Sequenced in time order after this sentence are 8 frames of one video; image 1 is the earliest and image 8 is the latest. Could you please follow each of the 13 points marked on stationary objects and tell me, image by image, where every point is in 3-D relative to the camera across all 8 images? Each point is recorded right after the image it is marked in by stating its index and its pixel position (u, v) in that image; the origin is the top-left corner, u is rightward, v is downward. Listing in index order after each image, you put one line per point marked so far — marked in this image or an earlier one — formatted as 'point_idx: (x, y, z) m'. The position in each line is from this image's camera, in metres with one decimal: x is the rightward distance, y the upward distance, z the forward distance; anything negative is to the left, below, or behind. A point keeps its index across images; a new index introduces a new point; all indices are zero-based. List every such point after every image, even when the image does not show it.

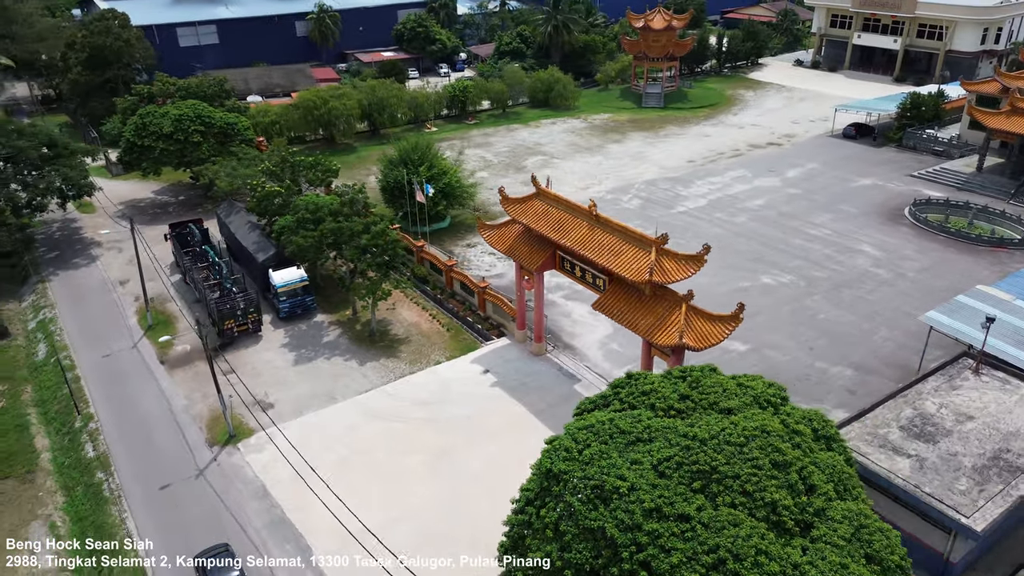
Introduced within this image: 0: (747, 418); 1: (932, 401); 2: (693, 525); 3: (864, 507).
0: (+4.0, -2.3, +13.3) m
1: (+10.5, -2.8, +19.0) m
2: (+2.8, -3.6, +11.6) m
3: (+6.0, -3.7, +12.7) m
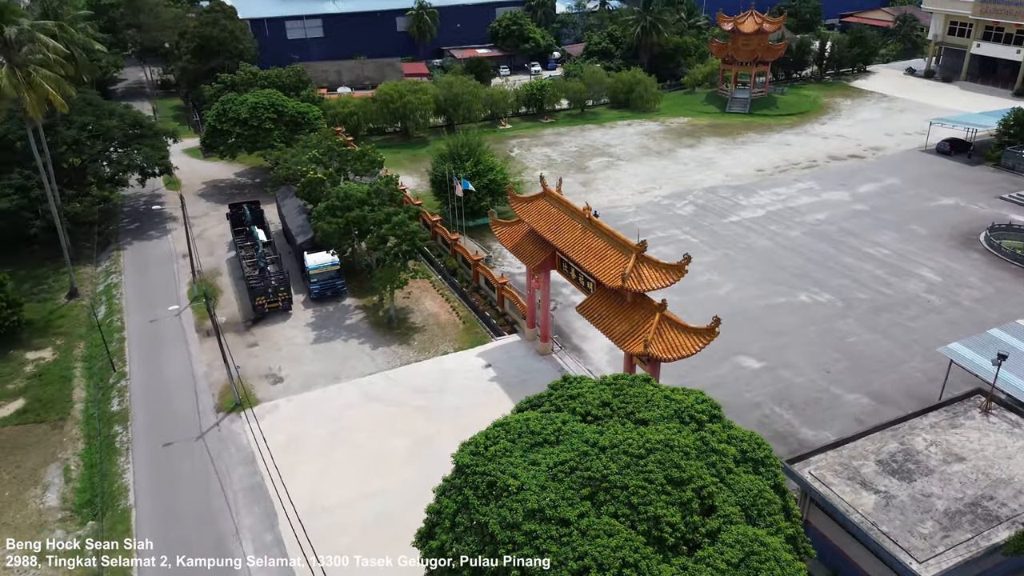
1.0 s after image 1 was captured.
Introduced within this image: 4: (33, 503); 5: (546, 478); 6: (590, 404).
0: (+2.5, -2.5, +13.1) m
1: (+9.6, -3.5, +17.7) m
2: (+0.9, -3.7, +11.6) m
3: (+4.2, -4.0, +12.2) m
4: (-12.3, -5.5, +19.4) m
5: (+0.6, -3.1, +12.3) m
6: (+1.3, -2.1, +13.9) m
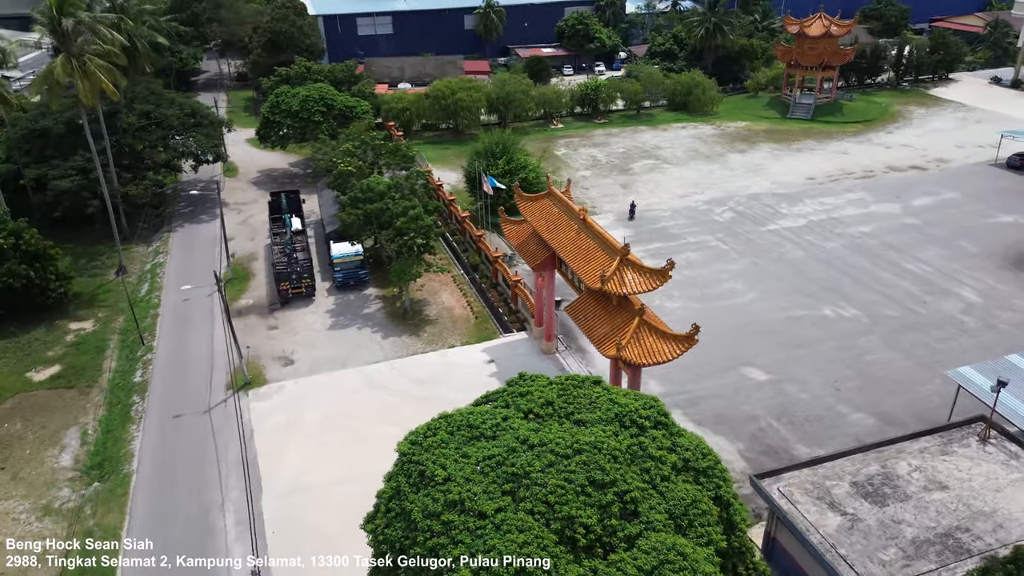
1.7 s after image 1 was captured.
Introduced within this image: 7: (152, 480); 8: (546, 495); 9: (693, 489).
0: (+1.3, -2.5, +13.1) m
1: (+8.9, -3.9, +17.0) m
2: (-0.4, -3.7, +11.8) m
3: (+2.9, -4.1, +12.1) m
4: (-12.8, -4.8, +20.9) m
5: (-0.7, -3.0, +12.6) m
6: (+0.3, -2.1, +14.0) m
7: (-9.4, -5.3, +19.6) m
8: (+0.5, -3.3, +12.0) m
9: (+3.2, -3.5, +13.2) m
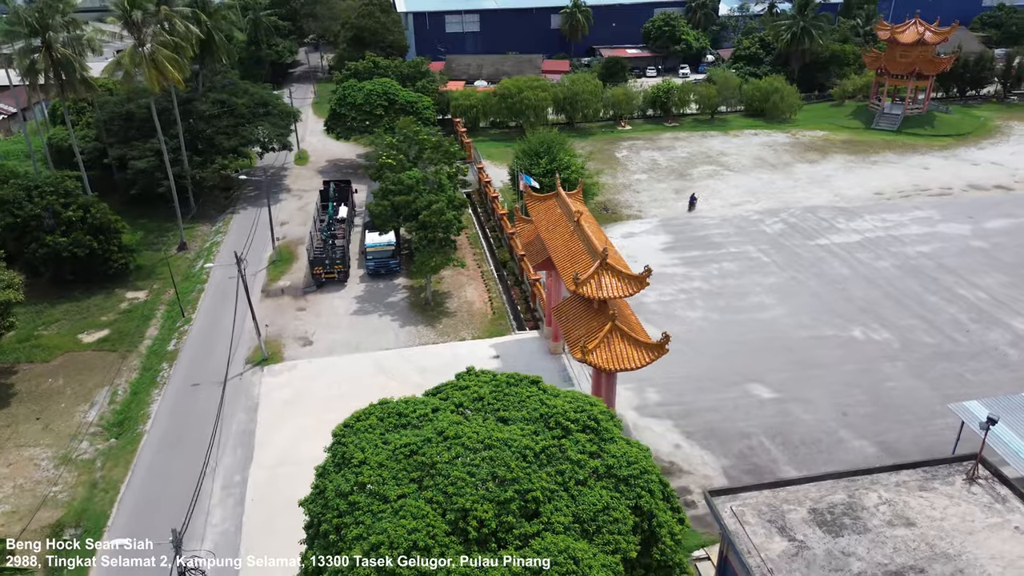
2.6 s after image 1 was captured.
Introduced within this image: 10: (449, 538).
0: (-0.1, -2.5, +13.3) m
1: (+7.8, -4.4, +16.2) m
2: (-2.1, -3.5, +12.2) m
3: (+1.2, -4.2, +12.1) m
4: (-13.2, -3.9, +22.9) m
5: (-2.1, -2.9, +13.0) m
6: (-0.9, -2.0, +14.4) m
7: (-10.0, -4.6, +21.2) m
8: (-1.1, -3.2, +12.3) m
9: (+1.7, -3.6, +13.1) m
10: (-1.0, -3.9, +11.8) m
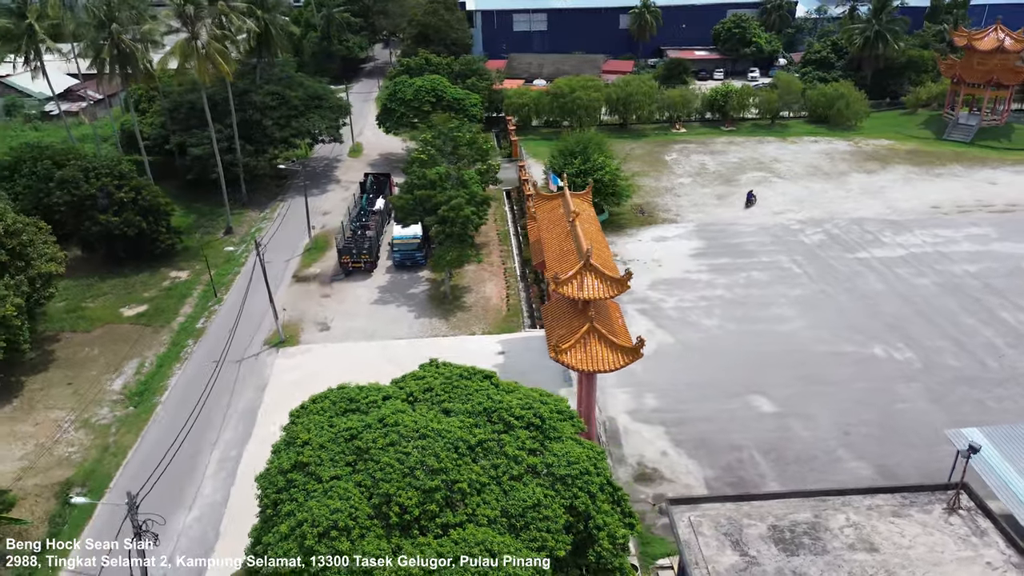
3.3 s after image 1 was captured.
0: (-1.1, -2.4, +13.6) m
1: (+6.9, -4.7, +15.6) m
2: (-3.3, -3.3, +12.7) m
3: (-0.1, -4.2, +12.2) m
4: (-13.2, -3.1, +24.5) m
5: (-3.2, -2.7, +13.5) m
6: (-1.8, -1.9, +14.7) m
7: (-10.2, -3.9, +22.4) m
8: (-2.3, -3.1, +12.7) m
9: (+0.5, -3.5, +13.2) m
10: (-2.3, -3.7, +12.1) m
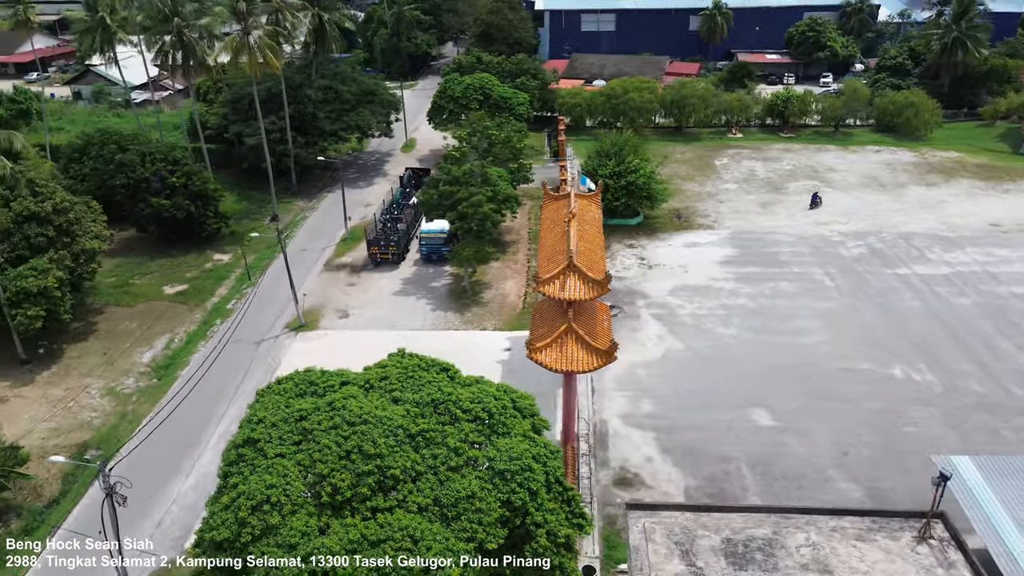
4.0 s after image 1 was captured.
0: (-2.1, -2.3, +14.0) m
1: (+5.9, -5.0, +15.2) m
2: (-4.4, -3.1, +13.3) m
3: (-1.3, -4.1, +12.5) m
4: (-13.0, -2.3, +26.1) m
5: (-4.3, -2.4, +14.1) m
6: (-2.7, -1.7, +15.2) m
7: (-10.4, -3.3, +23.8) m
8: (-3.4, -2.8, +13.2) m
9: (-0.6, -3.5, +13.4) m
10: (-3.5, -3.5, +12.7) m
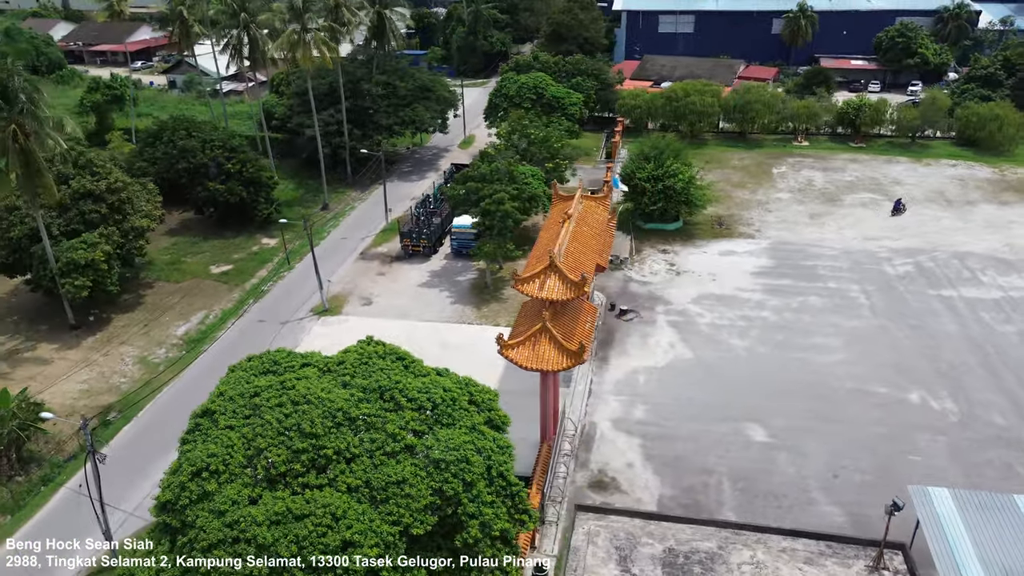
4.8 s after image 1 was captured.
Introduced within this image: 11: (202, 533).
0: (-3.2, -2.0, +14.6) m
1: (+4.8, -5.2, +14.8) m
2: (-5.6, -2.7, +14.2) m
3: (-2.7, -3.9, +13.1) m
4: (-12.6, -1.5, +27.9) m
5: (-5.3, -2.1, +15.0) m
6: (-3.6, -1.5, +15.8) m
7: (-10.3, -2.6, +25.3) m
8: (-4.6, -2.5, +14.0) m
9: (-1.8, -3.3, +13.9) m
10: (-4.8, -3.2, +13.5) m
11: (-5.2, -4.1, +12.6) m
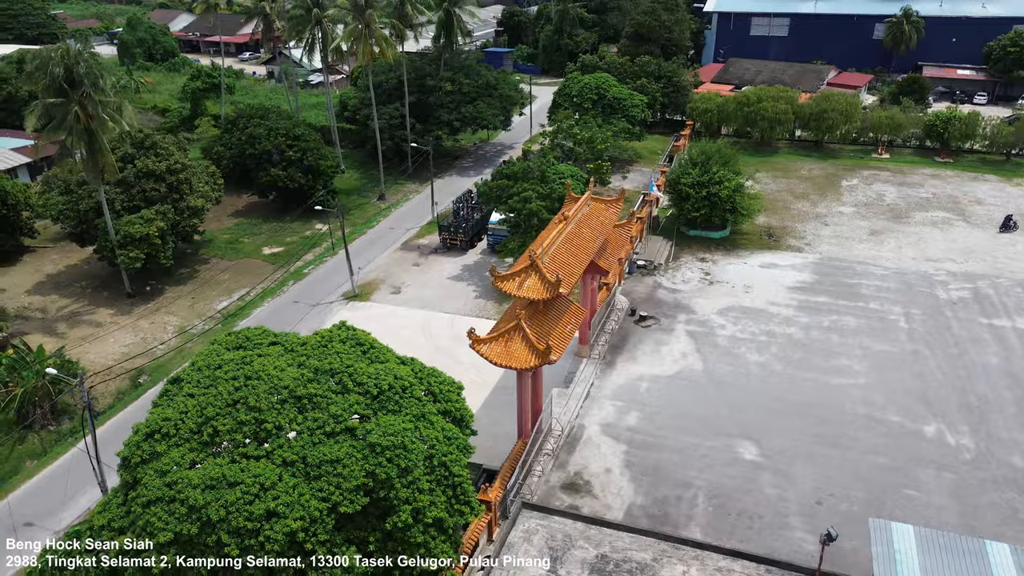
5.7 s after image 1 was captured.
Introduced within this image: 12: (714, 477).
0: (-4.3, -1.7, +15.4) m
1: (+3.4, -5.4, +14.5) m
2: (-6.8, -2.2, +15.3) m
3: (-4.2, -3.6, +13.8) m
4: (-11.8, -0.6, +29.8) m
5: (-6.4, -1.6, +16.0) m
6: (-4.5, -1.1, +16.6) m
7: (-9.9, -1.9, +26.9) m
8: (-5.8, -2.1, +14.9) m
9: (-3.1, -3.1, +14.5) m
10: (-6.1, -2.8, +14.5) m
11: (-6.7, -3.6, +13.7) m
12: (+5.3, -5.0, +19.7) m
